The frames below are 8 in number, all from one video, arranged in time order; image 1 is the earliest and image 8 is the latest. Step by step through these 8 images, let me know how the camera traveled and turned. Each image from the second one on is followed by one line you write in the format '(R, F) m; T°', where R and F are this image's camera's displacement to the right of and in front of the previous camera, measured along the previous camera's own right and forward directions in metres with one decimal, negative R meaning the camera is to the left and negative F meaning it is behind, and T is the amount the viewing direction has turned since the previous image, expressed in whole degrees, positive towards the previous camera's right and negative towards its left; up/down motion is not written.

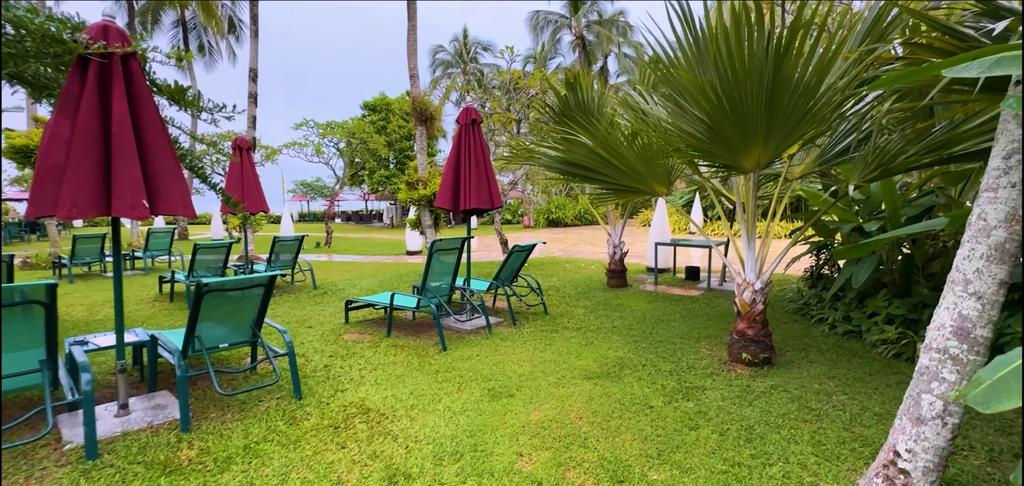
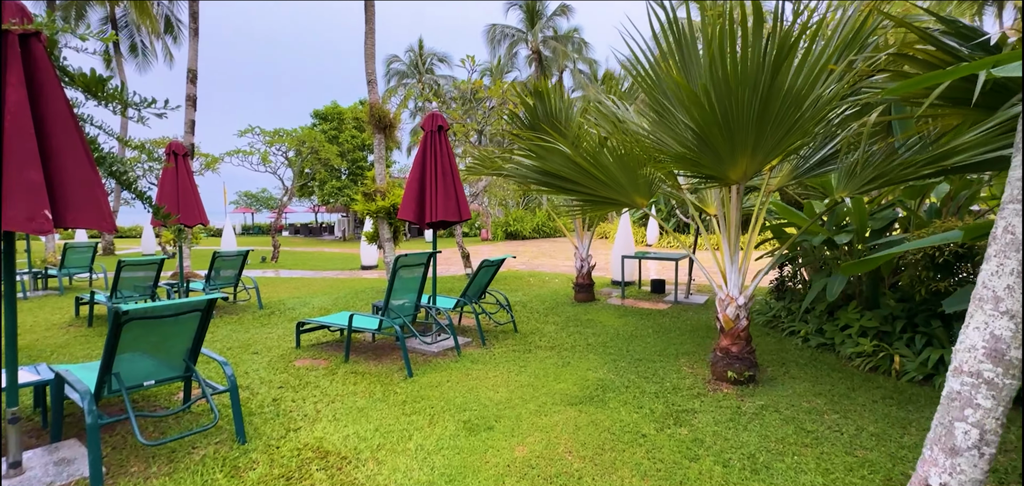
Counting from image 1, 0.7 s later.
(-0.2, +0.3) m; +6°
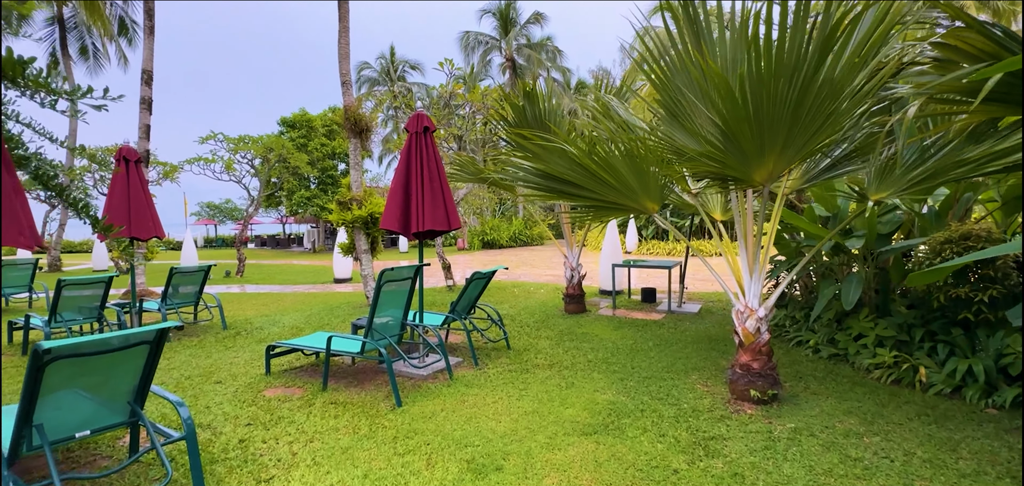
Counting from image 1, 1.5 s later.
(-0.2, +0.4) m; +3°
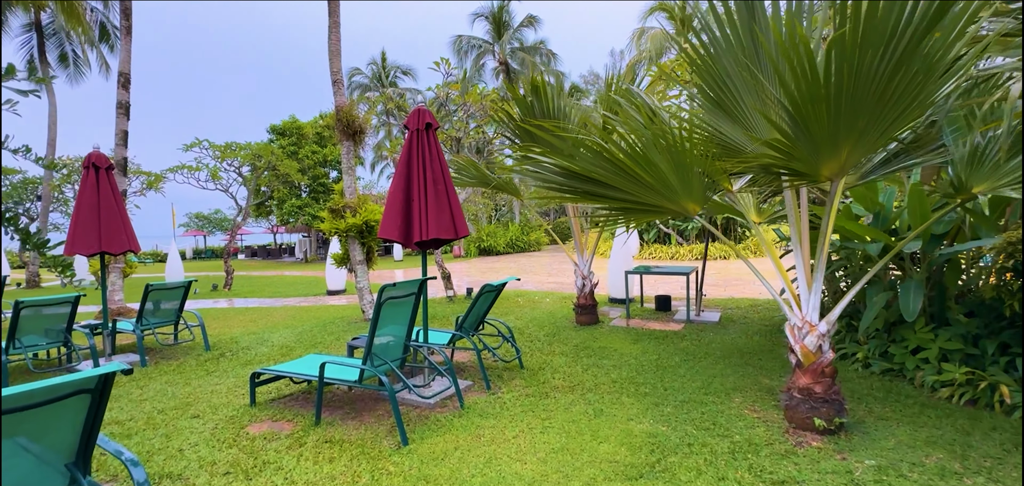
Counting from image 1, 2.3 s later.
(-0.2, +0.5) m; +1°
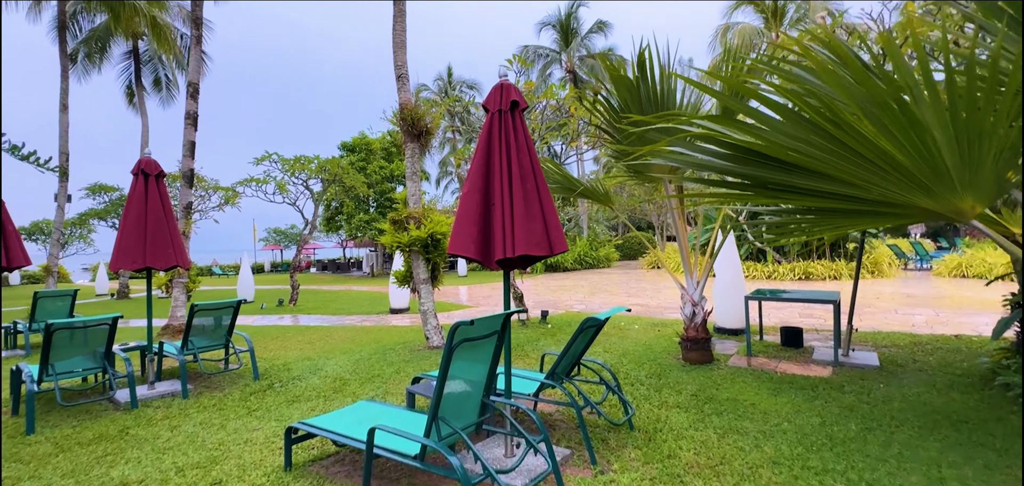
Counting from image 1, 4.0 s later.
(-0.3, +1.1) m; -7°
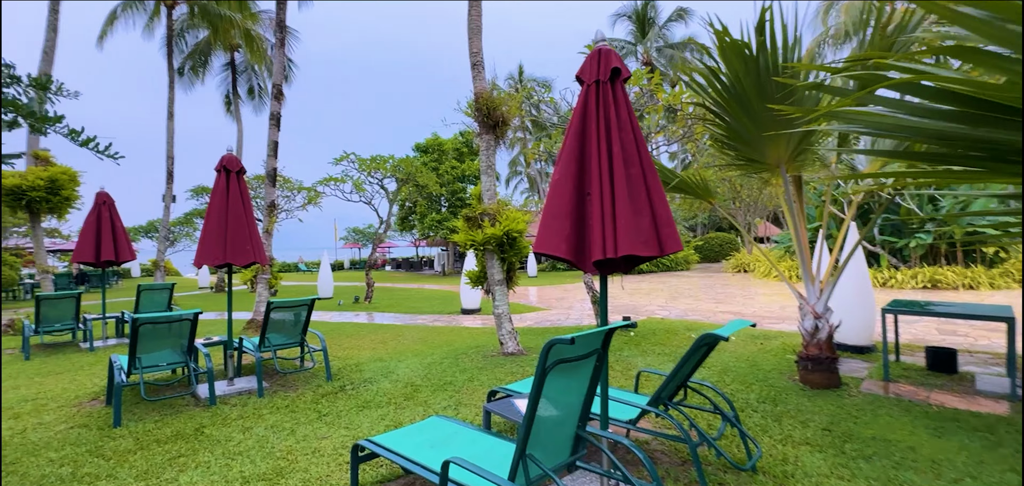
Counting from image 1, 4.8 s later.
(-0.2, +0.5) m; -8°
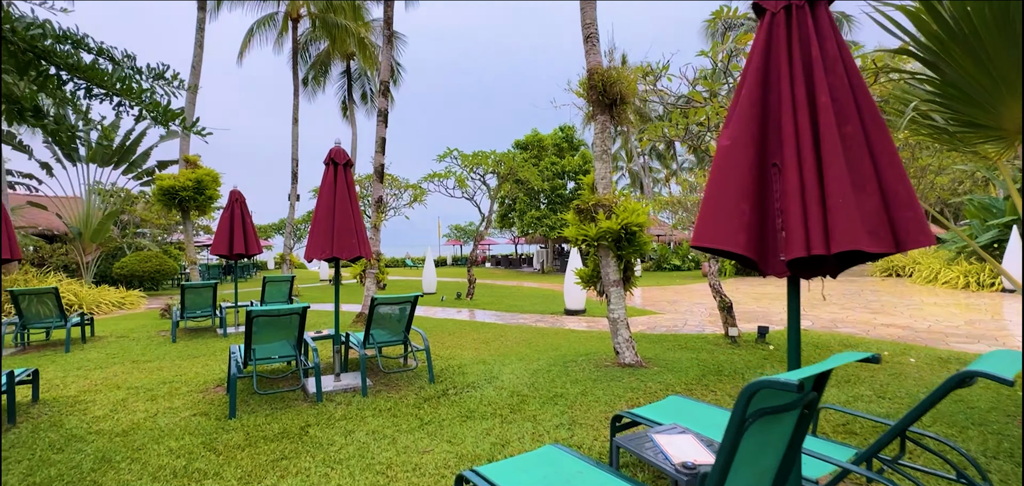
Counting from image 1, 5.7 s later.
(-0.2, +0.6) m; -12°
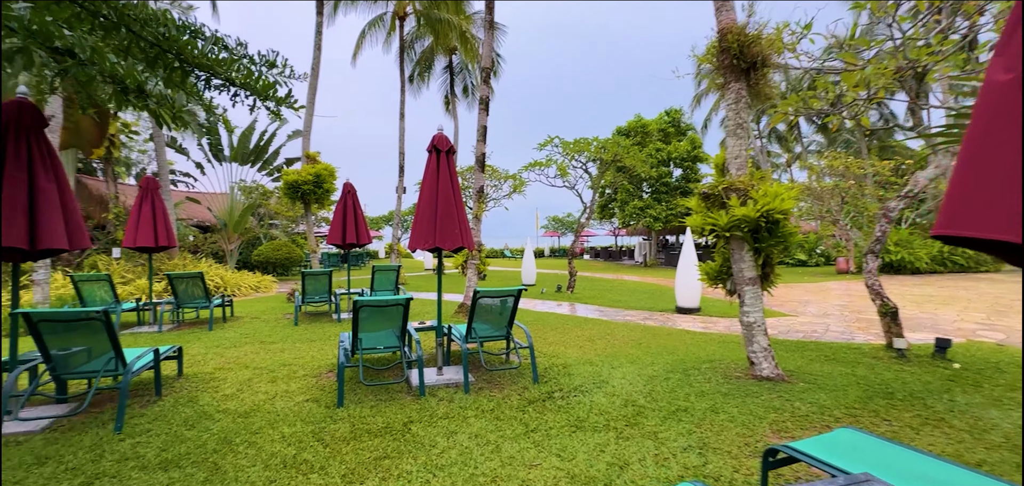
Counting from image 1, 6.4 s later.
(-0.1, +0.4) m; -12°
